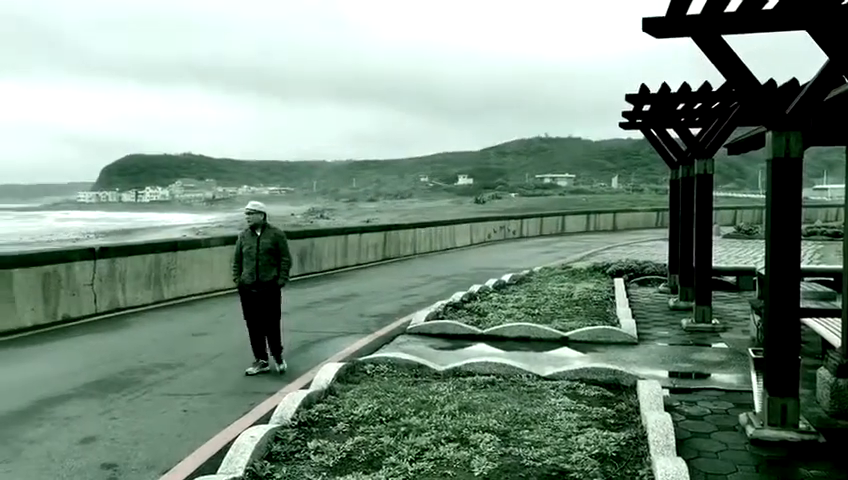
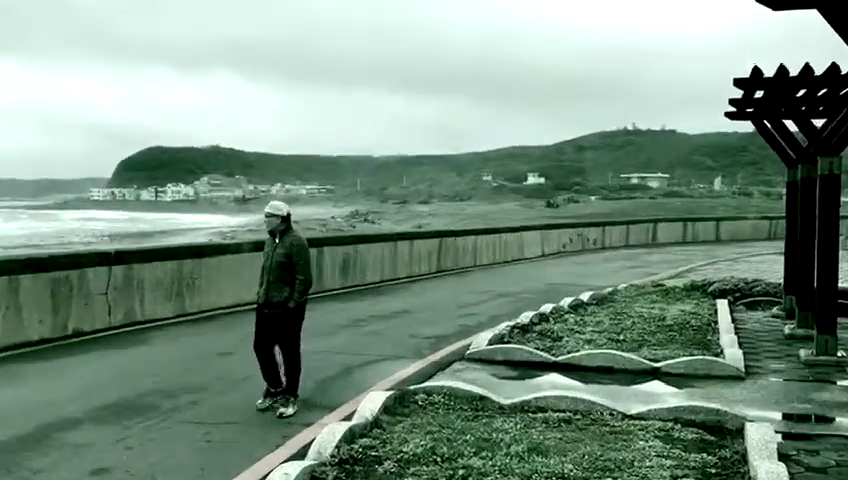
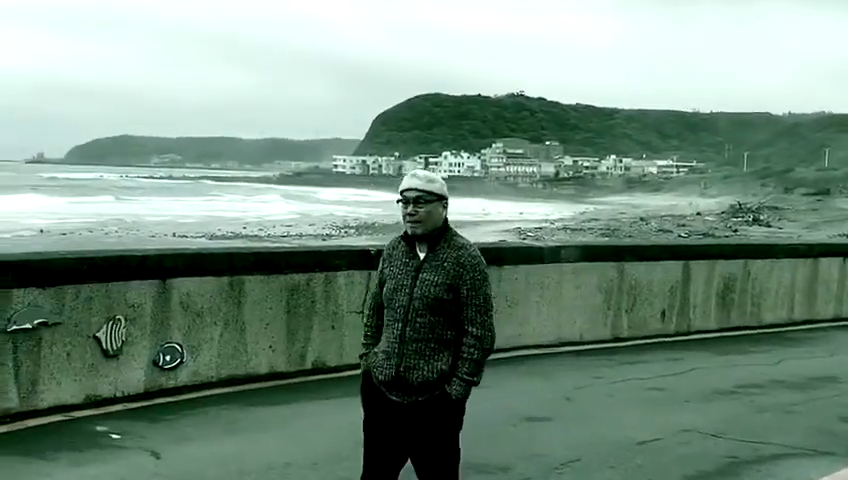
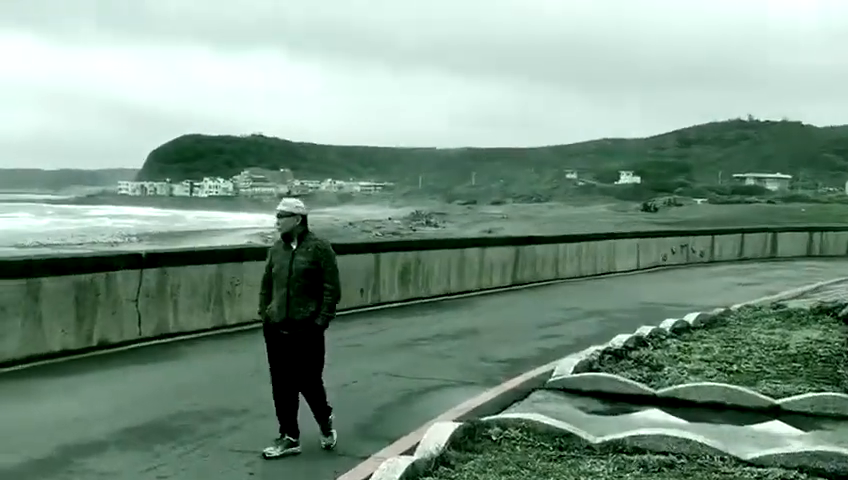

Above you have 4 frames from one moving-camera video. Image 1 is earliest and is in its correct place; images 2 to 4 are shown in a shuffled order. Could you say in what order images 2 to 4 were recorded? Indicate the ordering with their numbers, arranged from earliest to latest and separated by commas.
2, 4, 3
